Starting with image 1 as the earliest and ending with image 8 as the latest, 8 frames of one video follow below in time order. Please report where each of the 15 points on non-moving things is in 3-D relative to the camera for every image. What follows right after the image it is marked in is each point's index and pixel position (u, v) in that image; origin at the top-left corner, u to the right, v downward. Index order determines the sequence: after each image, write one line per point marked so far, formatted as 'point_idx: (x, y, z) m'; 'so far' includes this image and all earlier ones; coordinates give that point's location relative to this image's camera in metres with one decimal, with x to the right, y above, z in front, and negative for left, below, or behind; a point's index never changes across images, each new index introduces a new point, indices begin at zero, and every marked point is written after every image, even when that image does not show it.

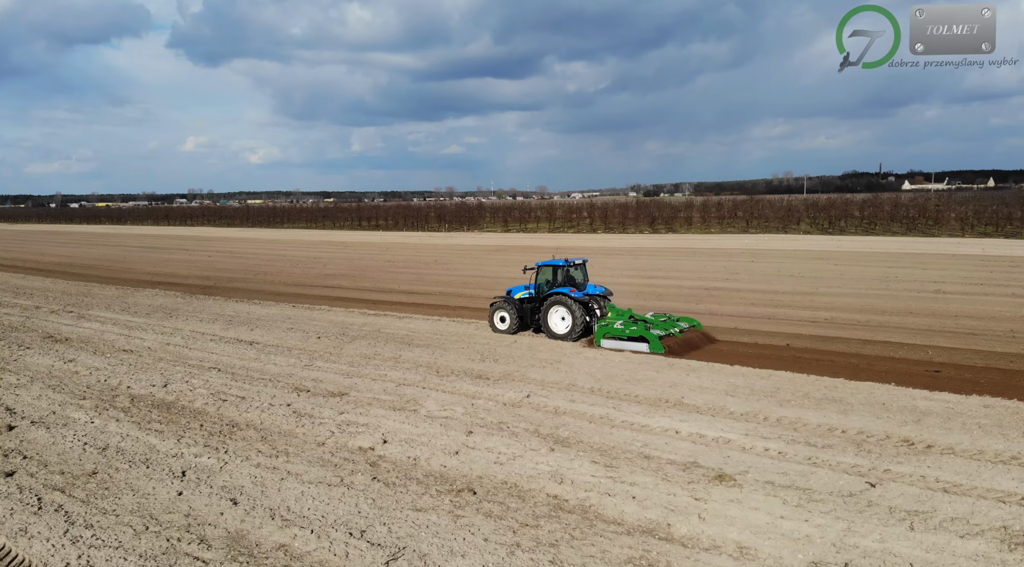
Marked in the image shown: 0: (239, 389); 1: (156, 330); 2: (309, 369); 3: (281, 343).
0: (-4.0, -1.5, +9.8) m
1: (-8.1, -1.1, +15.3) m
2: (-3.3, -1.4, +11.0) m
3: (-4.5, -1.1, +13.2) m
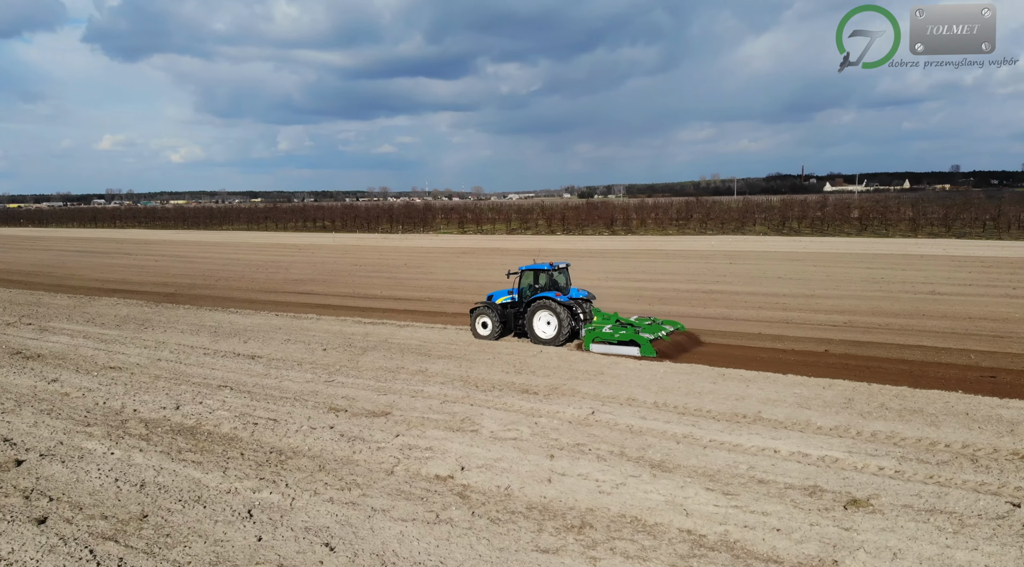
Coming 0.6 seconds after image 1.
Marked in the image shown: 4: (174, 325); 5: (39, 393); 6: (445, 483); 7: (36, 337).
0: (-3.3, -1.7, +9.0) m
1: (-7.8, -1.3, +14.1) m
2: (-2.7, -1.5, +10.2) m
3: (-4.1, -1.3, +12.3) m
4: (-8.1, -1.0, +16.4) m
5: (-7.2, -1.7, +10.4) m
6: (-0.6, -1.9, +6.4) m
7: (-10.8, -1.2, +15.3) m
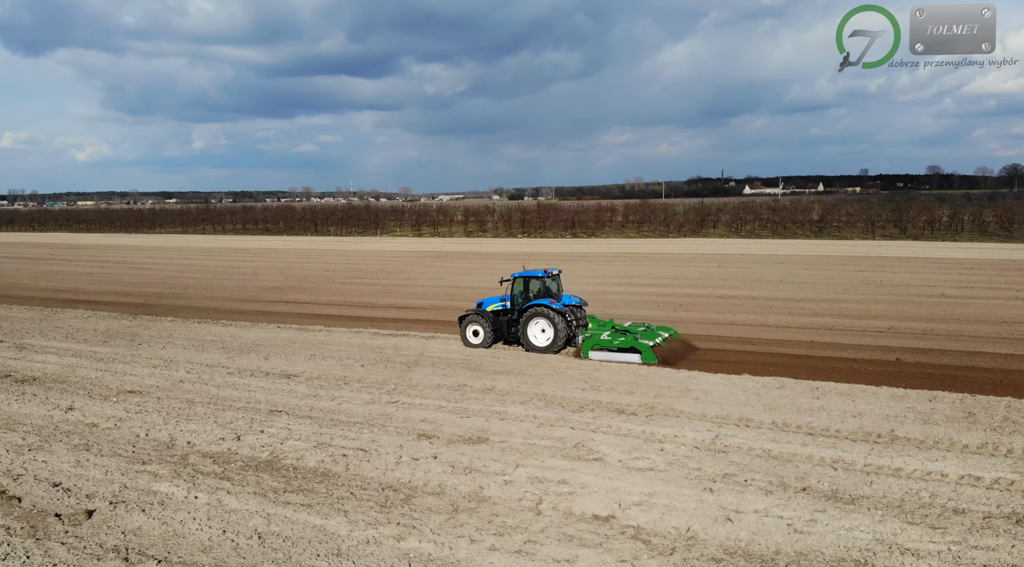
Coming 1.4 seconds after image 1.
0: (-2.0, -1.9, +8.1) m
1: (-7.0, -1.5, +12.8) m
2: (-1.5, -1.7, +9.4) m
3: (-3.1, -1.5, +11.4) m
4: (-7.5, -1.3, +15.0) m
5: (-6.0, -1.9, +9.1) m
6: (+0.8, -2.1, +5.8) m
7: (-10.1, -1.5, +13.8) m
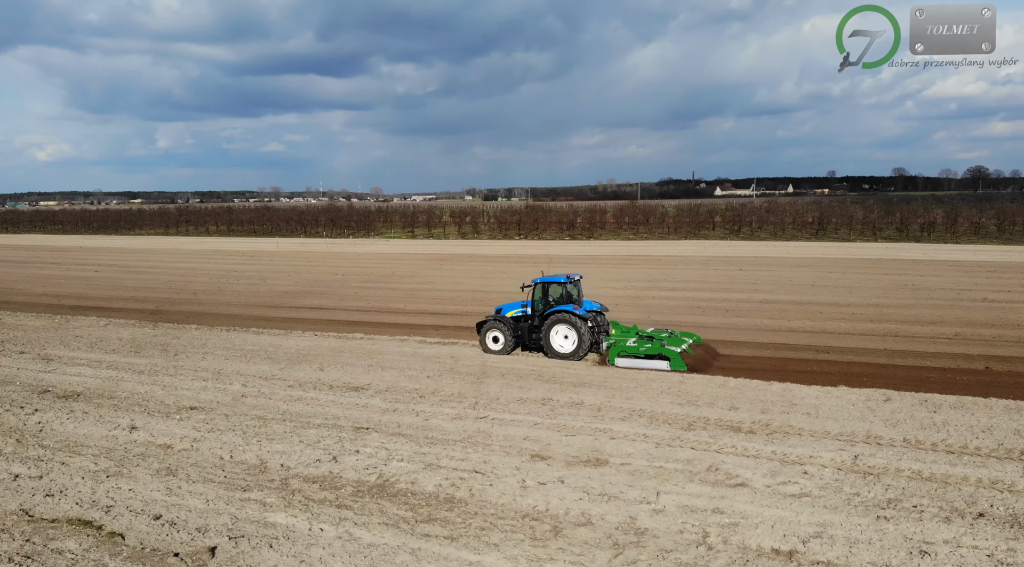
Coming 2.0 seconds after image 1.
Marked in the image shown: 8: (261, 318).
0: (-0.7, -2.0, +7.6) m
1: (-5.8, -1.6, +12.2) m
2: (-0.2, -1.8, +8.9) m
3: (-1.9, -1.6, +10.8) m
4: (-6.4, -1.4, +14.3) m
5: (-4.7, -2.0, +8.5) m
6: (+2.2, -2.2, +5.4) m
7: (-8.9, -1.7, +13.0) m
8: (-7.1, -1.0, +19.2) m
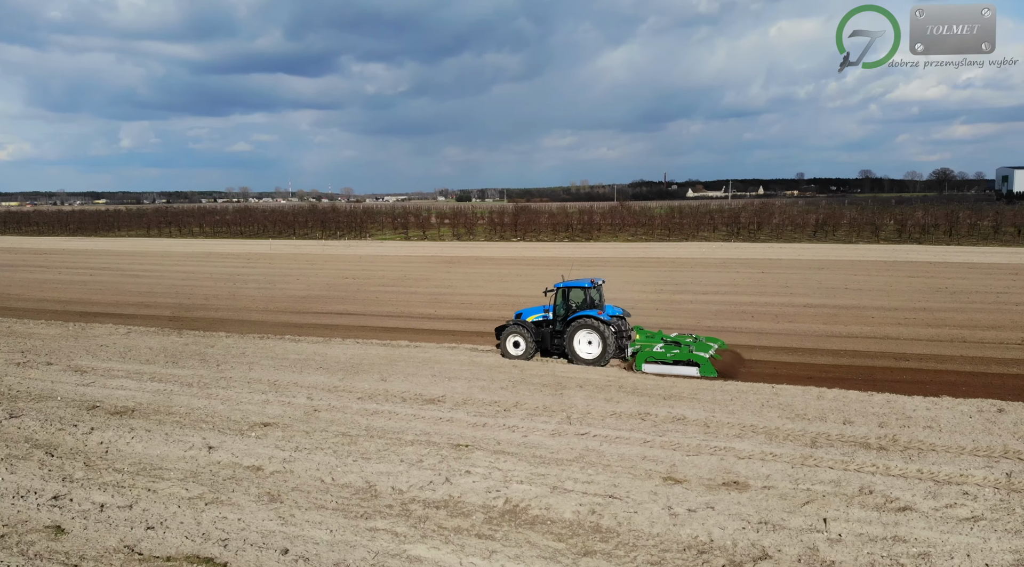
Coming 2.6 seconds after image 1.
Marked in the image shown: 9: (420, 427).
0: (+0.7, -2.1, +7.1) m
1: (-4.6, -1.8, +11.5) m
2: (+1.1, -1.9, +8.4) m
3: (-0.6, -1.8, +10.3) m
4: (-5.2, -1.5, +13.7) m
5: (-3.4, -2.2, +7.9) m
6: (+3.7, -2.3, +5.0) m
7: (-7.7, -1.8, +12.3) m
8: (-6.1, -1.1, +18.5) m
9: (-1.3, -1.9, +9.2) m
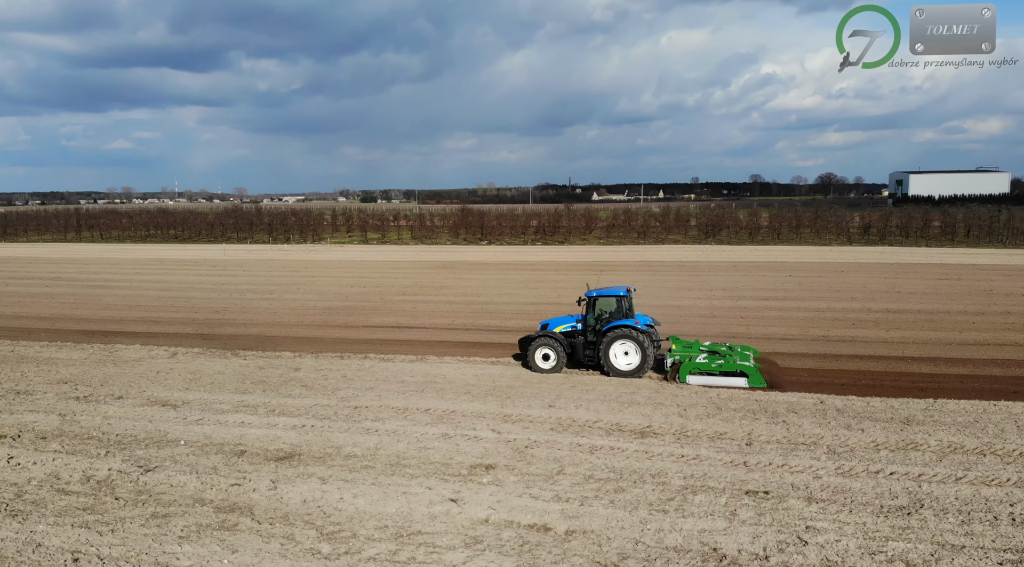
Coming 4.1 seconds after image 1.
0: (+4.0, -2.3, +6.2) m
1: (-1.7, -2.0, +10.1) m
2: (+4.3, -2.1, +7.6) m
3: (+2.4, -2.0, +9.3) m
4: (-2.6, -1.8, +12.1) m
5: (-0.1, -2.4, +6.6) m
6: (+7.2, -2.4, +4.5) m
7: (-4.9, -2.1, +10.5) m
8: (-4.0, -1.4, +16.8) m
9: (+1.8, -2.1, +8.1) m
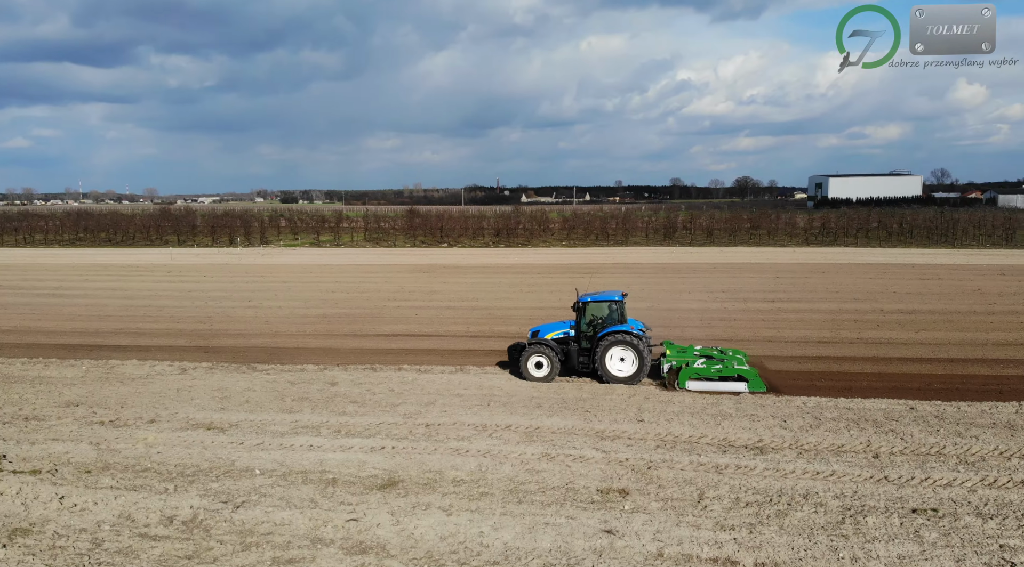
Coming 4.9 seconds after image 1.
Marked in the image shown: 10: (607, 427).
0: (+5.6, -2.3, +6.1) m
1: (-0.4, -2.2, +9.4) m
2: (+5.8, -2.2, +7.5) m
3: (+3.7, -2.1, +9.0) m
4: (-1.5, -2.0, +11.4) m
5: (+1.5, -2.5, +6.1) m
6: (+9.0, -2.4, +4.7) m
7: (-3.6, -2.3, +9.5) m
8: (-3.3, -1.6, +15.9) m
9: (+3.3, -2.2, +7.7) m
10: (+1.3, -2.1, +9.7) m
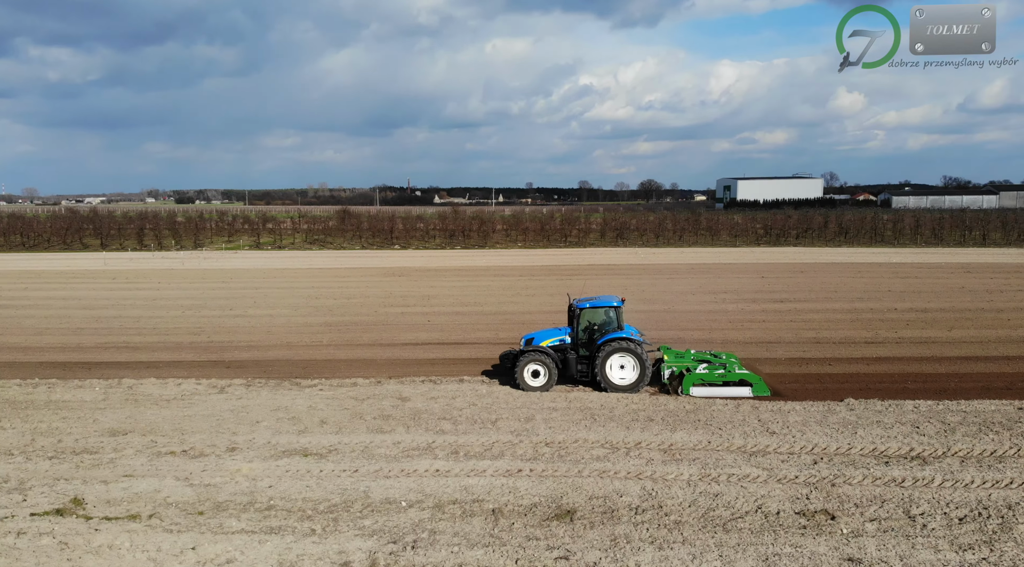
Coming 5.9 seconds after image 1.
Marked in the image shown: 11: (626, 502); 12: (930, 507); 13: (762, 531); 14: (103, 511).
0: (+7.8, -2.4, +6.3) m
1: (+1.4, -2.3, +8.9) m
2: (+7.8, -2.2, +7.7) m
3: (+5.6, -2.1, +8.9) m
4: (+0.1, -2.1, +10.7) m
5: (+3.7, -2.6, +5.8) m
6: (+11.3, -2.4, +5.2) m
7: (-1.7, -2.4, +8.6) m
8: (-2.2, -1.8, +15.0) m
9: (+5.3, -2.3, +7.6) m
10: (+3.1, -2.1, +9.4) m
11: (+1.2, -2.4, +7.6) m
12: (+4.3, -2.4, +7.3) m
13: (+2.4, -2.5, +6.8) m
14: (-4.8, -2.6, +7.9) m
